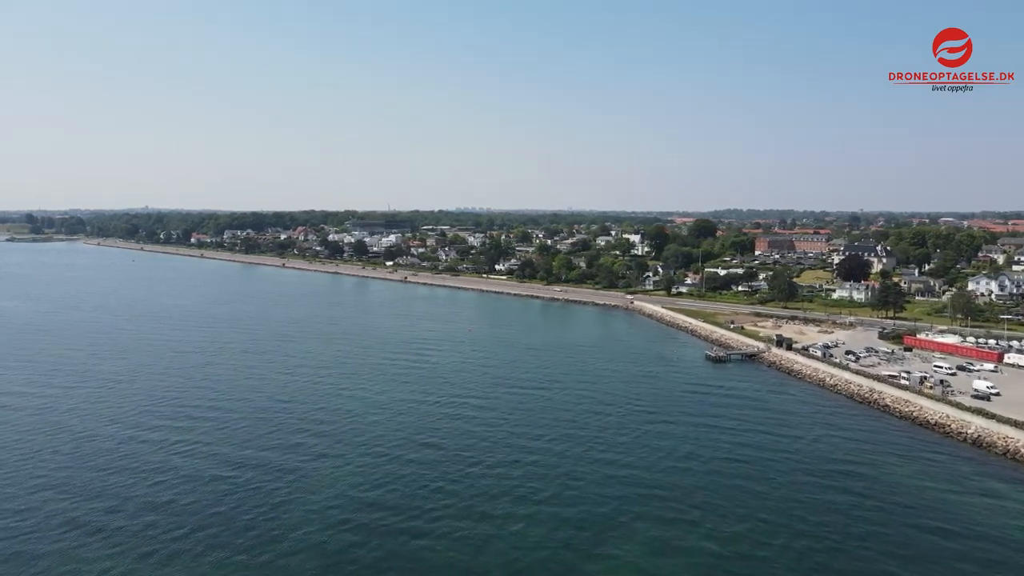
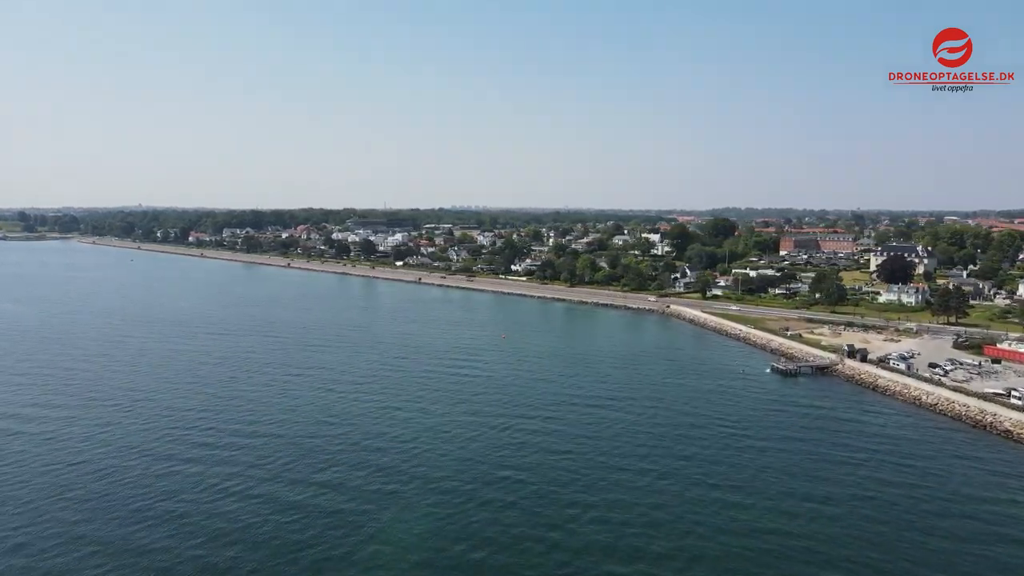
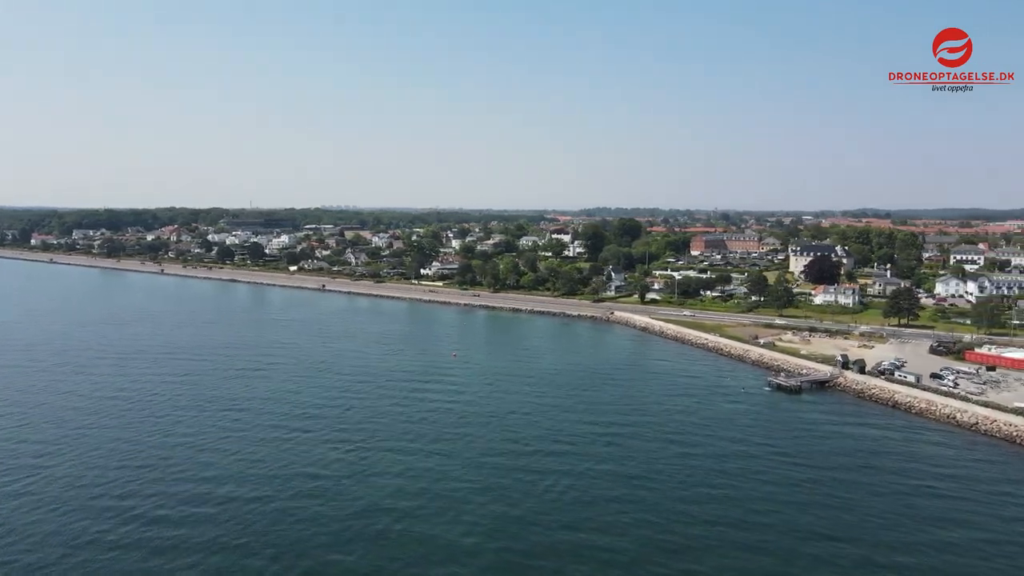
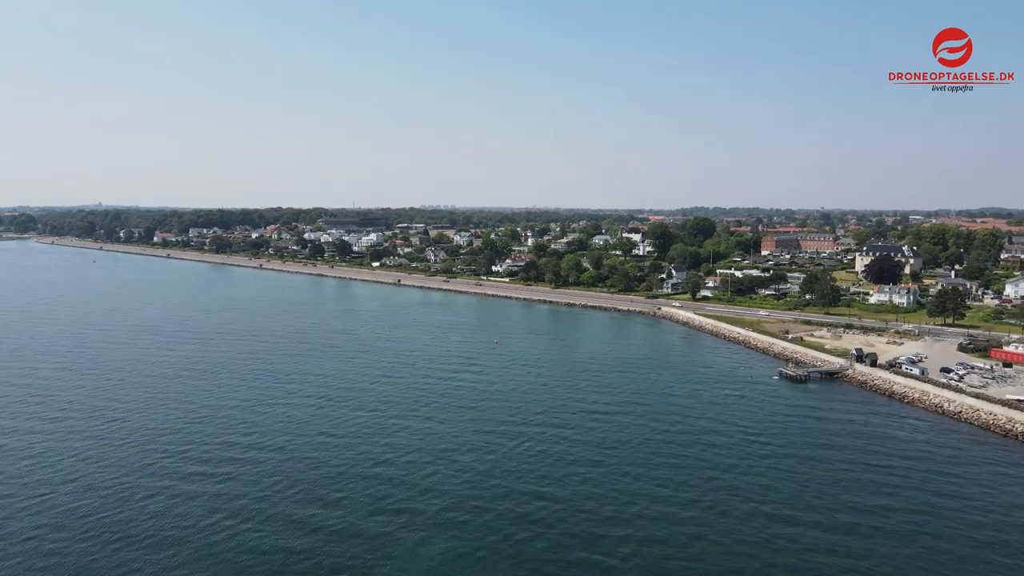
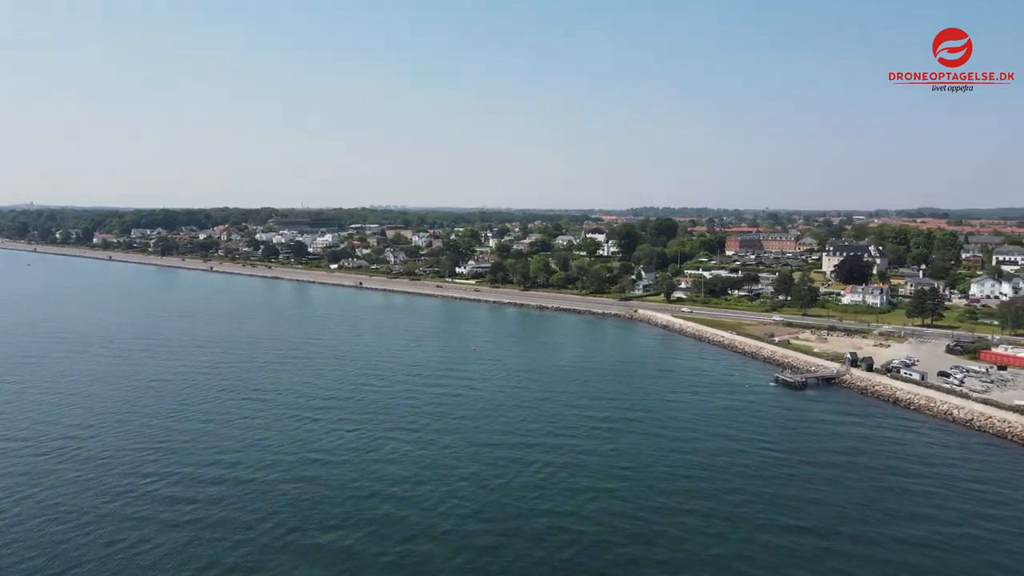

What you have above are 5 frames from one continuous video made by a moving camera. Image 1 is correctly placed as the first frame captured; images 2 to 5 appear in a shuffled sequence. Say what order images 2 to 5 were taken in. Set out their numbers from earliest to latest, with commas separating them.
2, 4, 5, 3
